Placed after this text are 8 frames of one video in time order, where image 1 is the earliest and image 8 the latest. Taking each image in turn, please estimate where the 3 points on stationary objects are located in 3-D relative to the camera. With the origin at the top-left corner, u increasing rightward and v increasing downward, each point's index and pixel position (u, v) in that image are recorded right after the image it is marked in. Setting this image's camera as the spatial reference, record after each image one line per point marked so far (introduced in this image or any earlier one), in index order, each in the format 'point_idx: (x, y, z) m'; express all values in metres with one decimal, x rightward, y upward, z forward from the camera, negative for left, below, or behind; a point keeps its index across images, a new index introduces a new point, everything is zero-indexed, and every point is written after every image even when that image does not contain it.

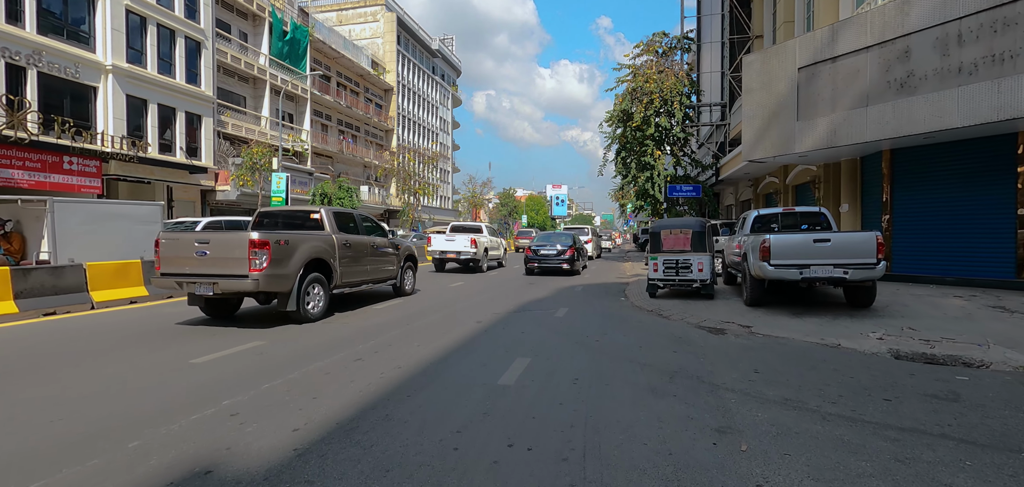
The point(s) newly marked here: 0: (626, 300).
0: (+2.8, -1.4, +12.4) m
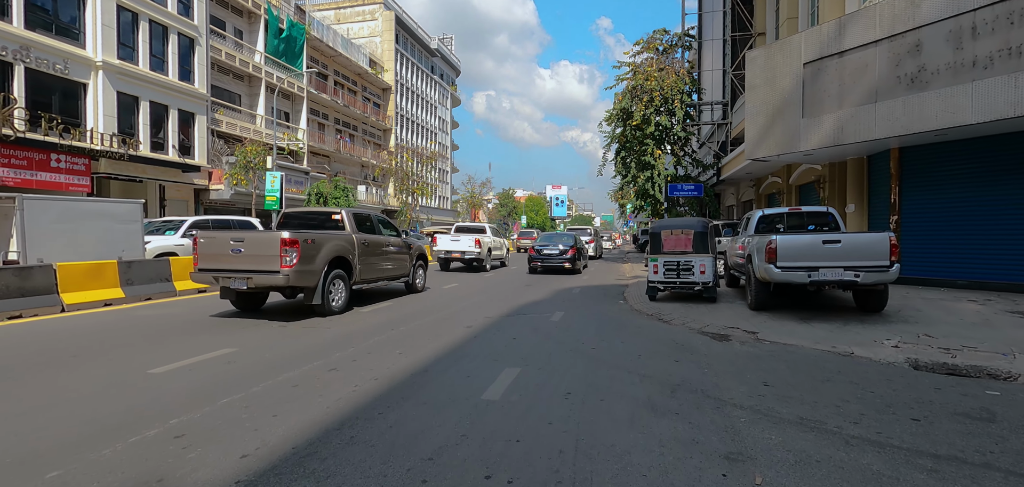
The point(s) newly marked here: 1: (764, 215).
0: (+2.7, -1.4, +11.9) m
1: (+5.5, +0.6, +10.9) m
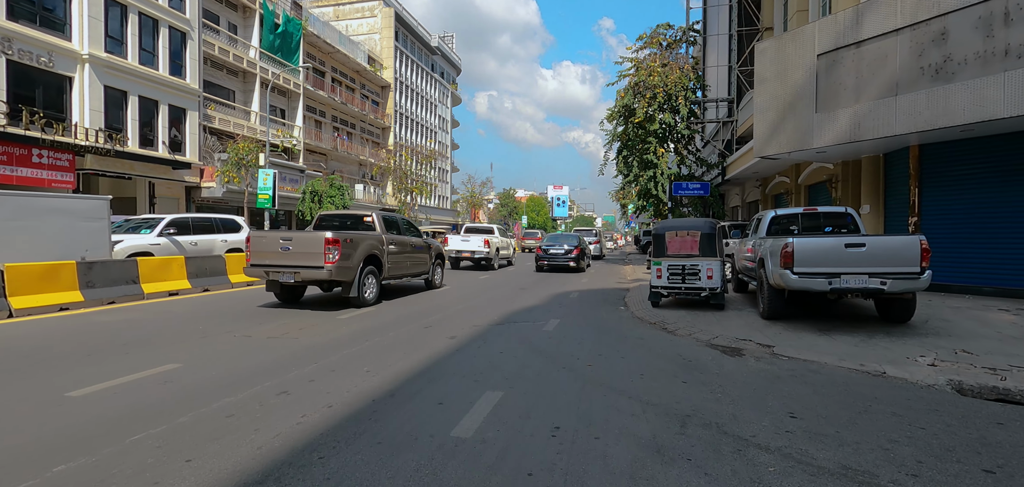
0: (+2.5, -1.5, +11.1) m
1: (+5.3, +0.6, +10.1) m
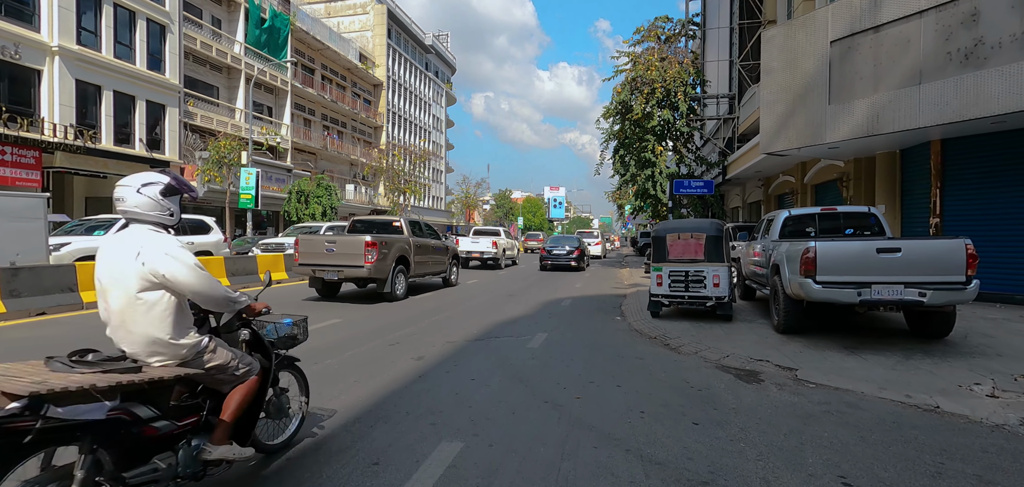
0: (+2.2, -1.5, +10.1) m
1: (+5.0, +0.5, +9.0) m
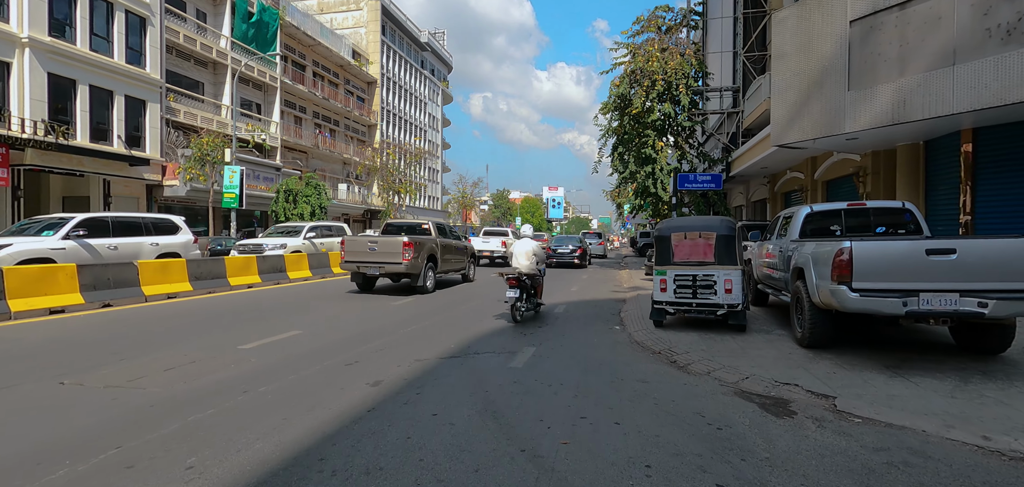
0: (+2.0, -1.5, +9.0) m
1: (+4.8, +0.5, +8.0) m
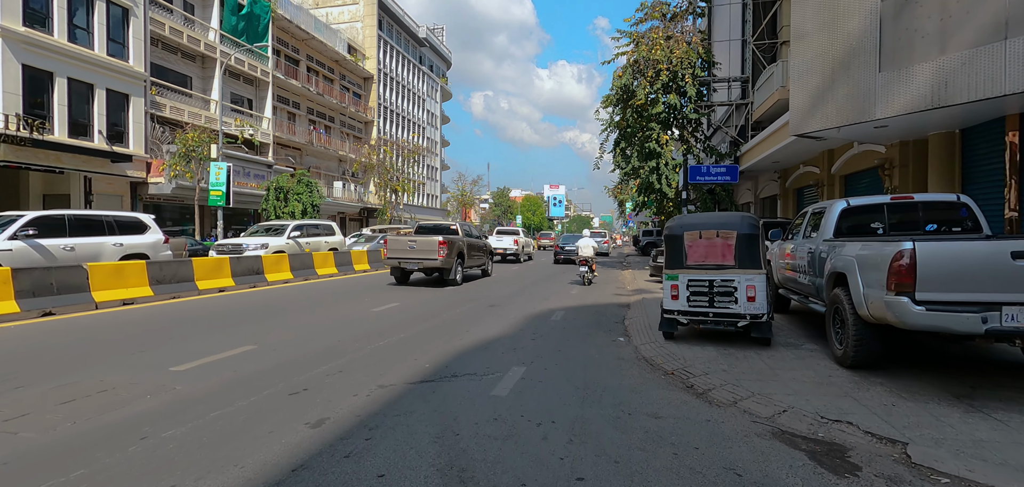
0: (+1.8, -1.5, +7.9) m
1: (+4.6, +0.5, +6.8) m
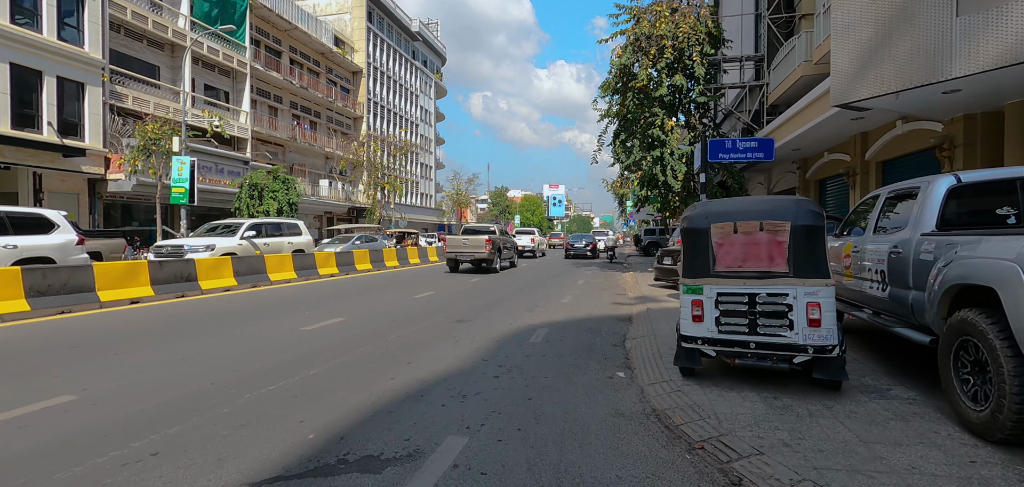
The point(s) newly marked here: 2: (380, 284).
0: (+1.3, -1.5, +5.6) m
1: (+4.1, +0.5, +4.6) m
2: (-4.2, -1.3, +16.1) m
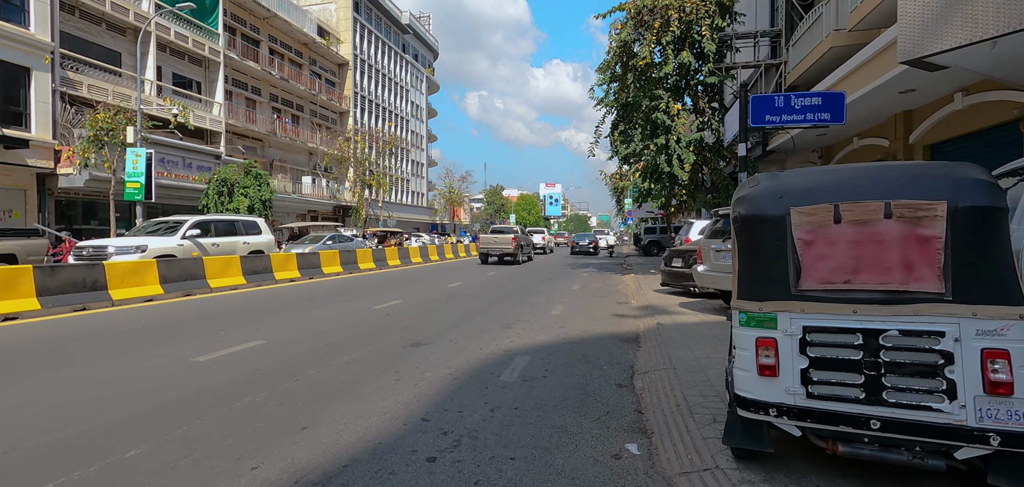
0: (+0.9, -1.5, +3.5) m
1: (+3.7, +0.6, +2.5) m
2: (-4.7, -1.3, +14.0) m
